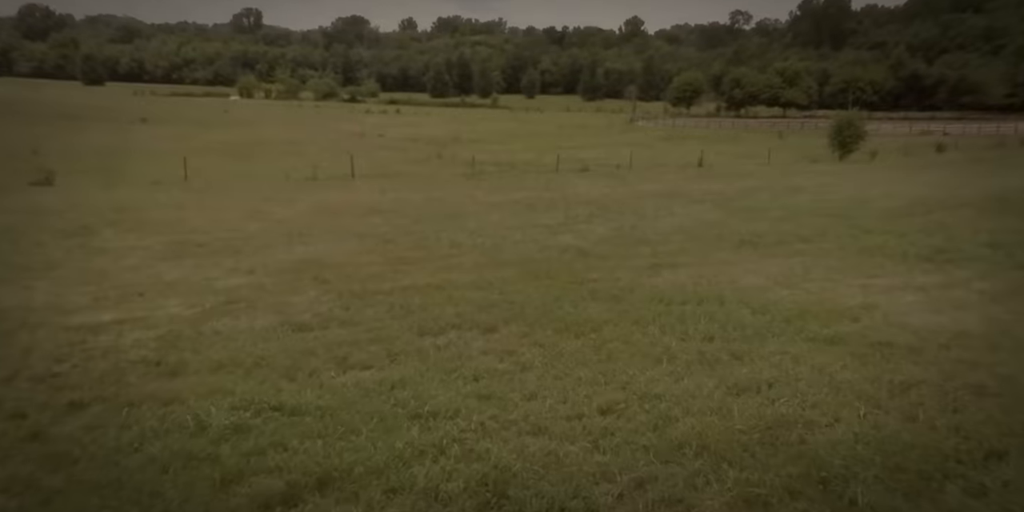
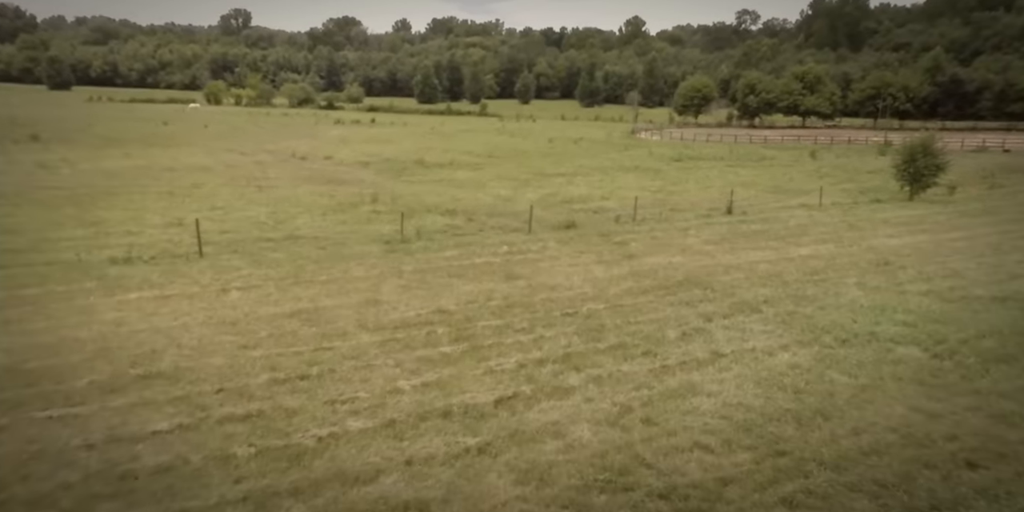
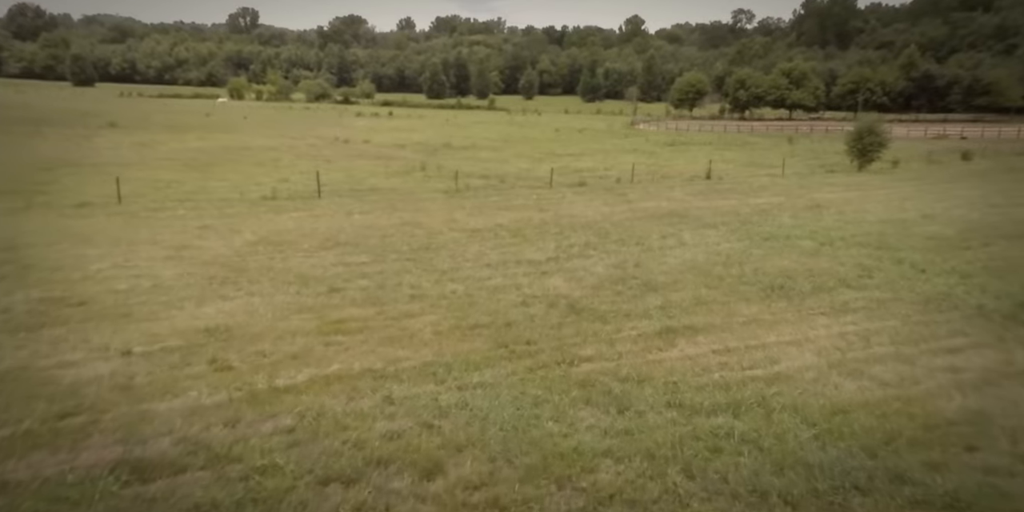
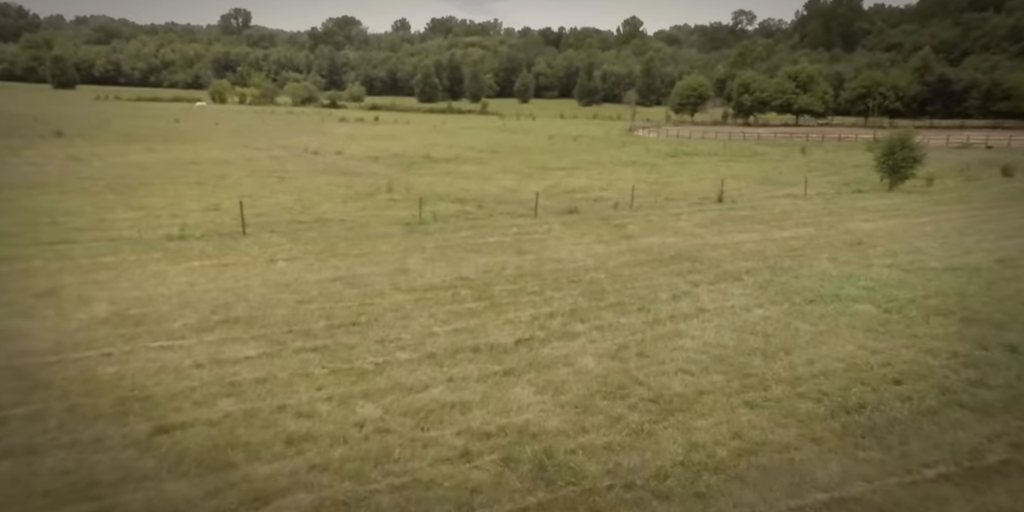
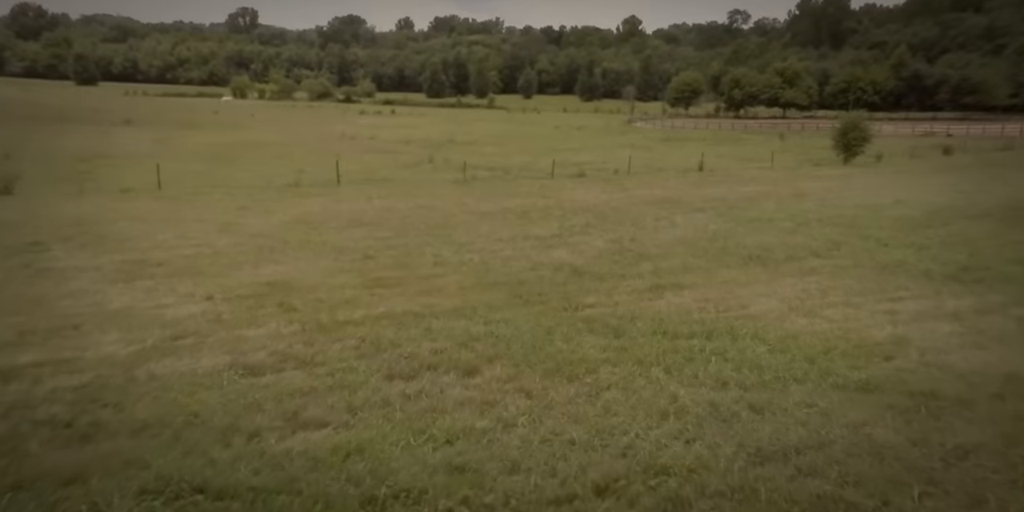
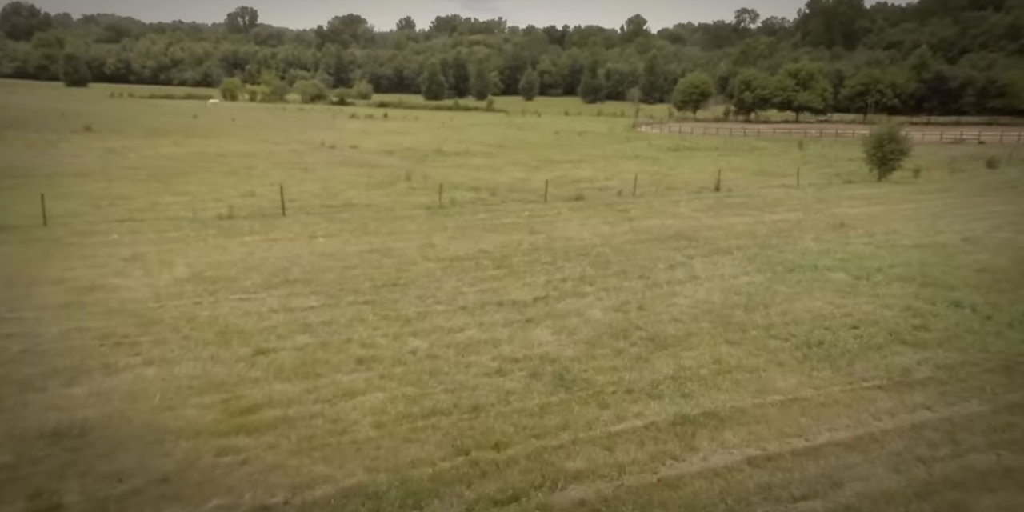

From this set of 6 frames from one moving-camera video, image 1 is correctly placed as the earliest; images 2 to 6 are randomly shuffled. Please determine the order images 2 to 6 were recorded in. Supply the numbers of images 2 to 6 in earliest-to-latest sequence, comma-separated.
5, 3, 6, 4, 2
